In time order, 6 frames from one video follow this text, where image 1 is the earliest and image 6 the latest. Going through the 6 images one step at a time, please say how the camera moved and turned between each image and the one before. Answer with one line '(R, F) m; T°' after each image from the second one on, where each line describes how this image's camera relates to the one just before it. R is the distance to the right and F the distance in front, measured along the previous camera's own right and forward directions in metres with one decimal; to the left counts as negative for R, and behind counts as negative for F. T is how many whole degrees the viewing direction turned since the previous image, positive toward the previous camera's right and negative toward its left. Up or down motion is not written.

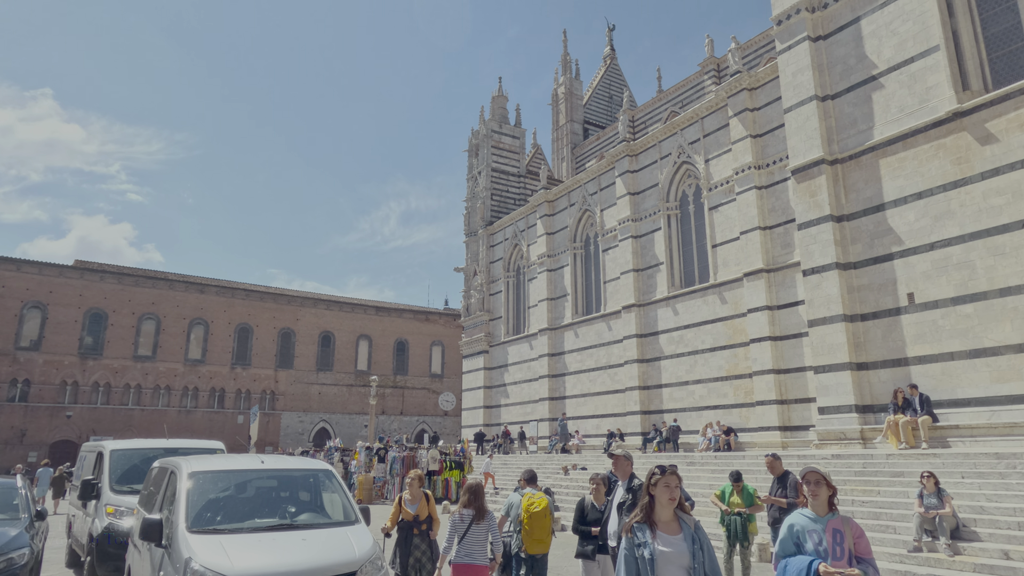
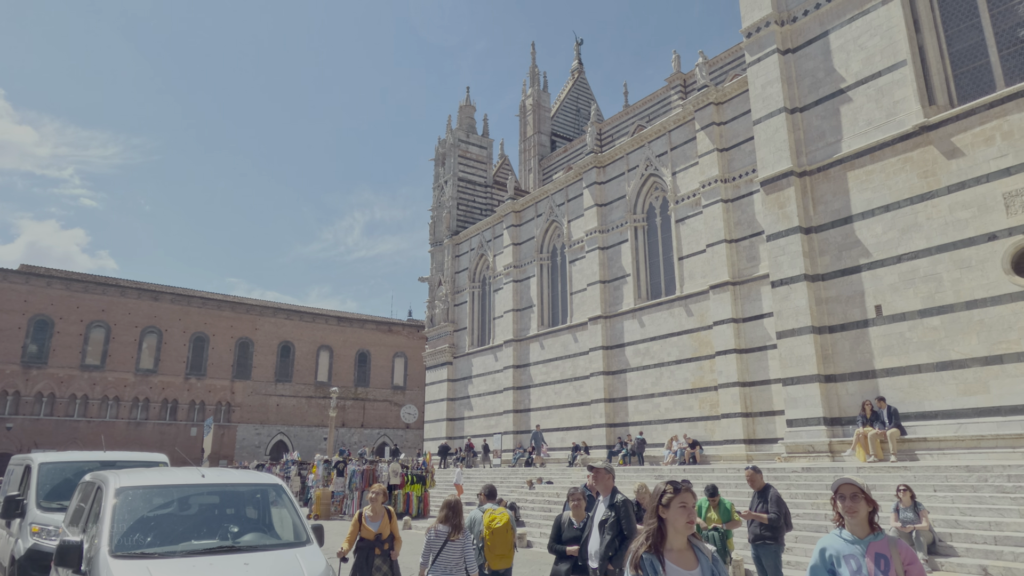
(0.0, +0.4) m; +3°
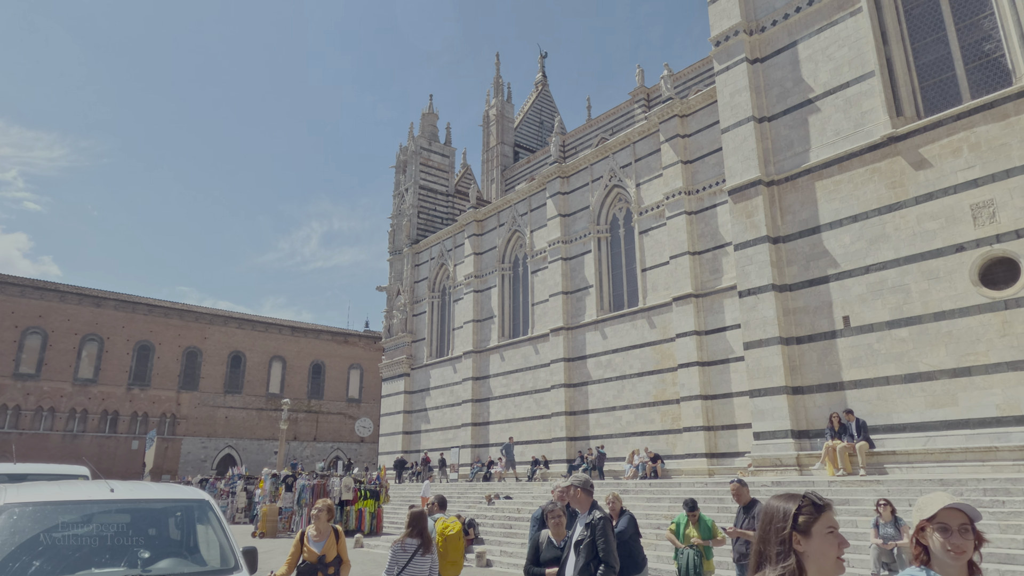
(0.0, +0.5) m; +4°
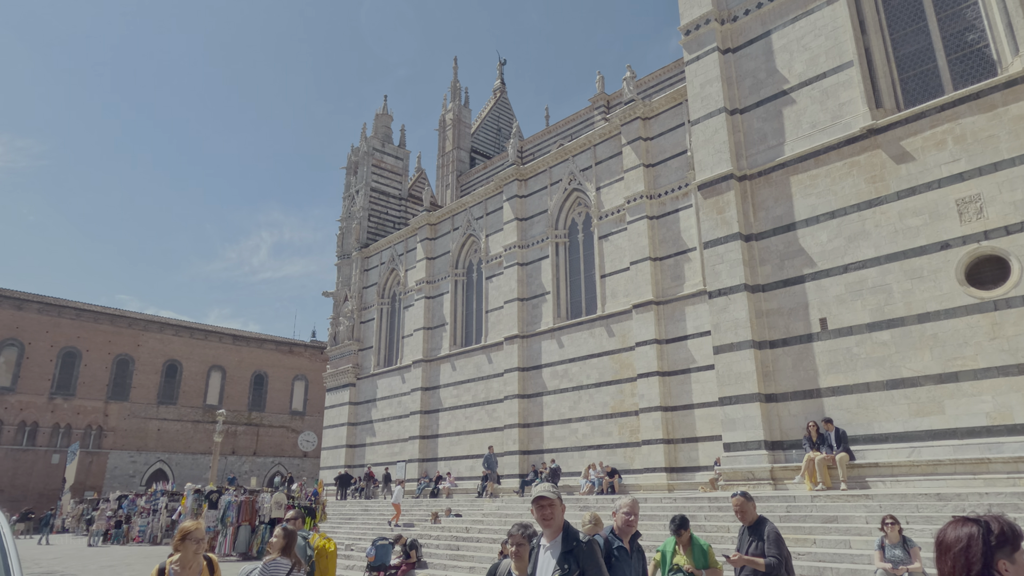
(0.0, +1.1) m; +4°
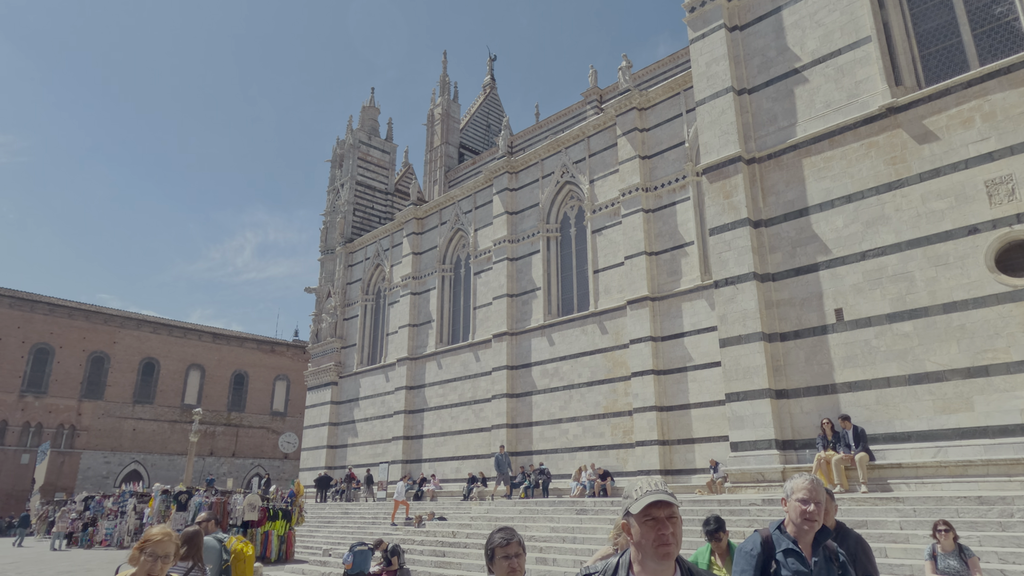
(-0.1, +0.8) m; +1°
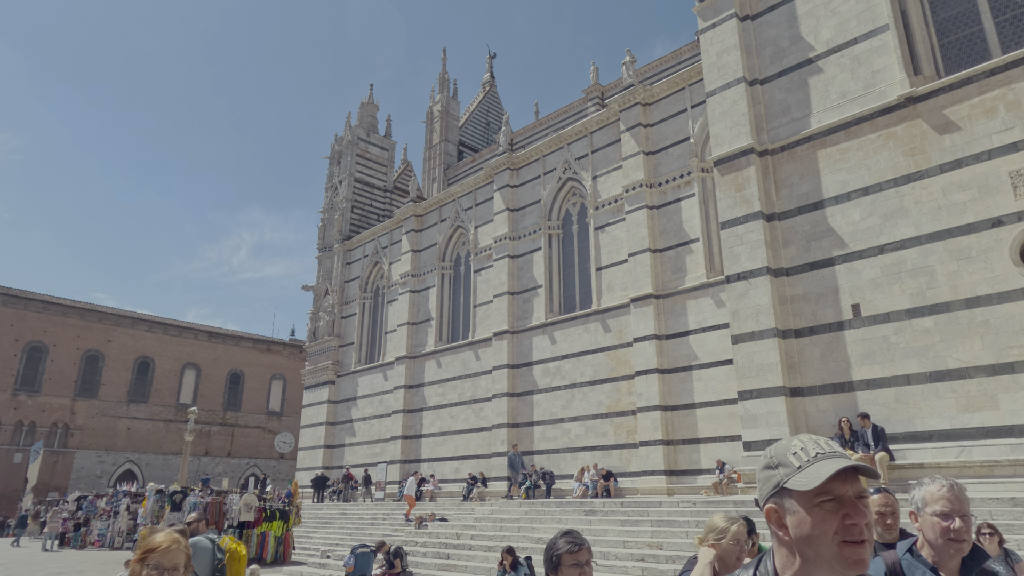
(-0.2, +0.3) m; 0°
